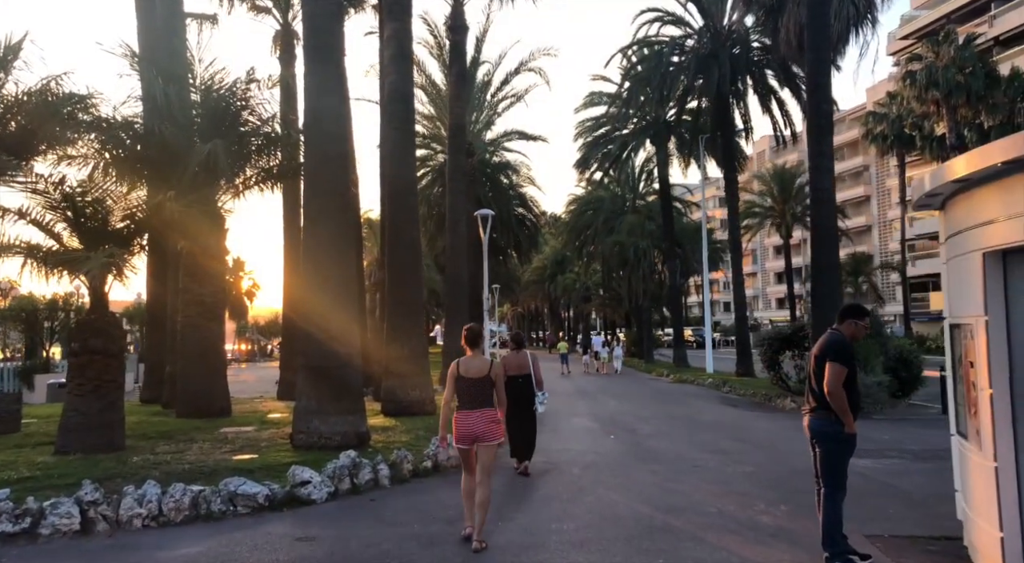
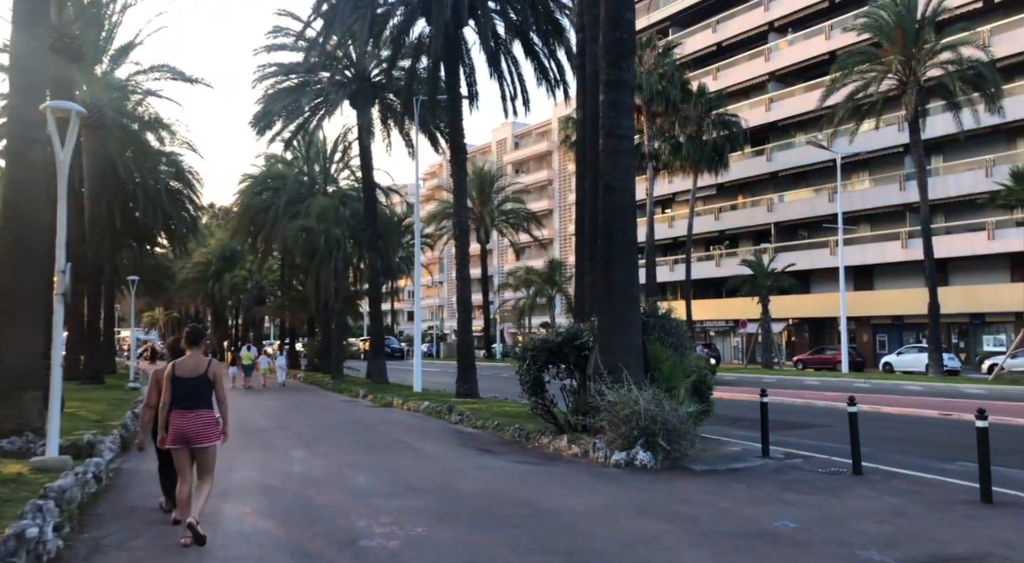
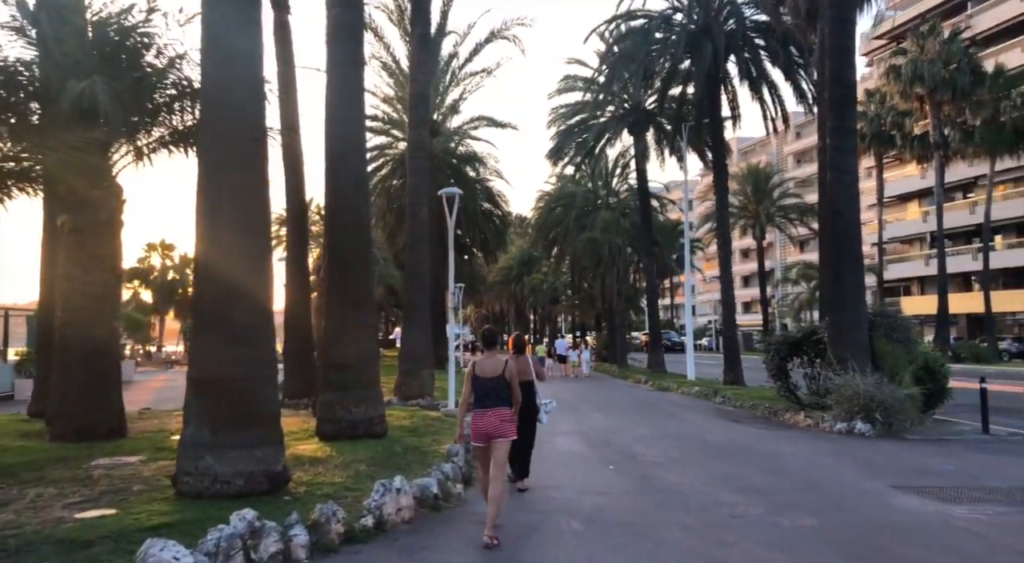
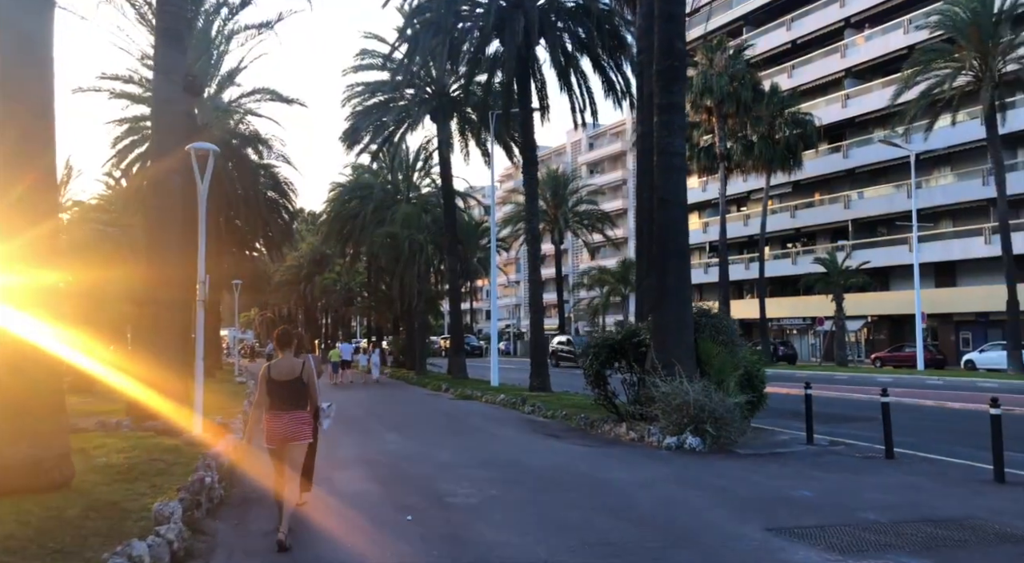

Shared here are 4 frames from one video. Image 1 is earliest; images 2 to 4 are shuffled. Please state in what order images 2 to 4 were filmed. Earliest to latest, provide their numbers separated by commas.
3, 4, 2
